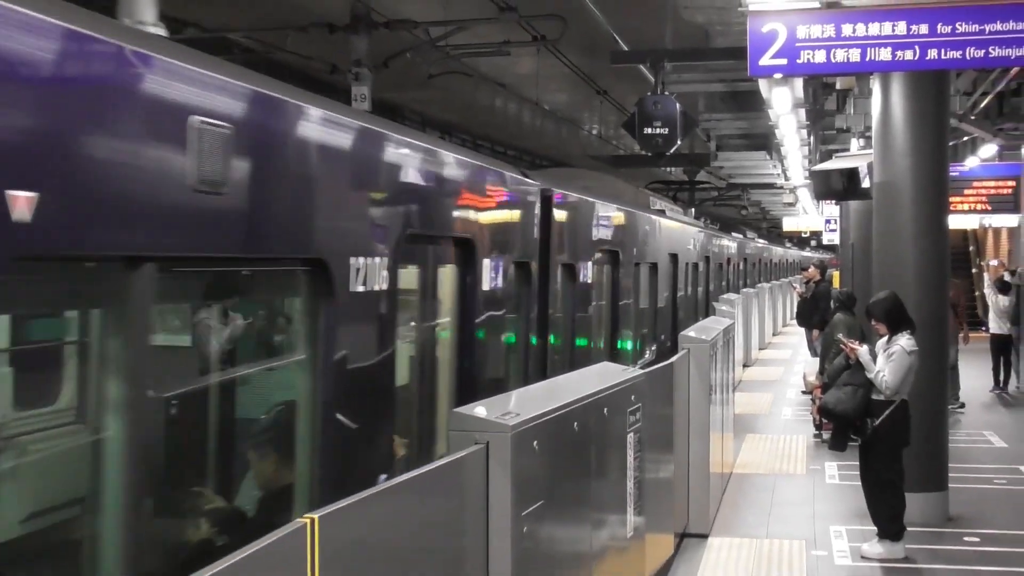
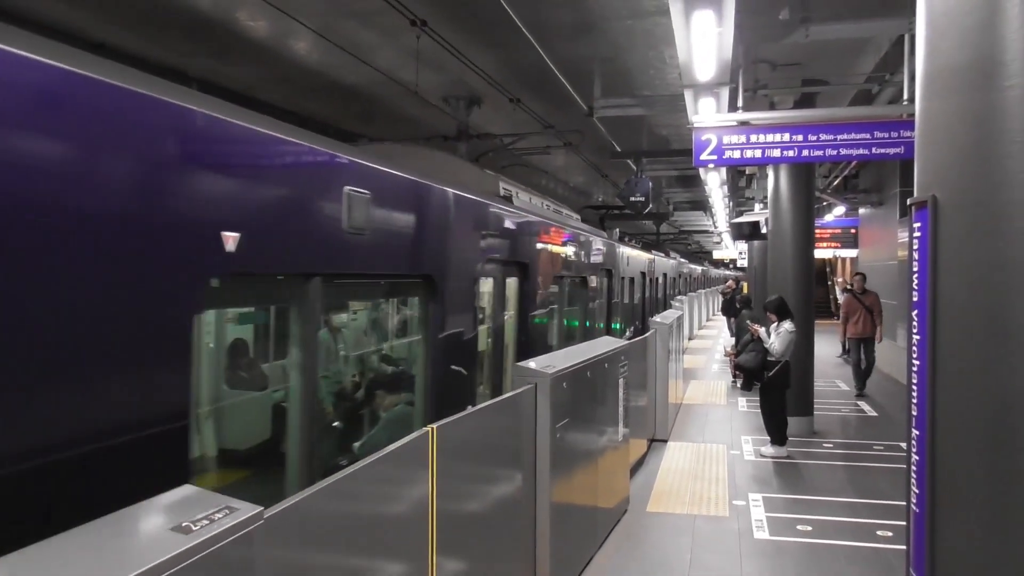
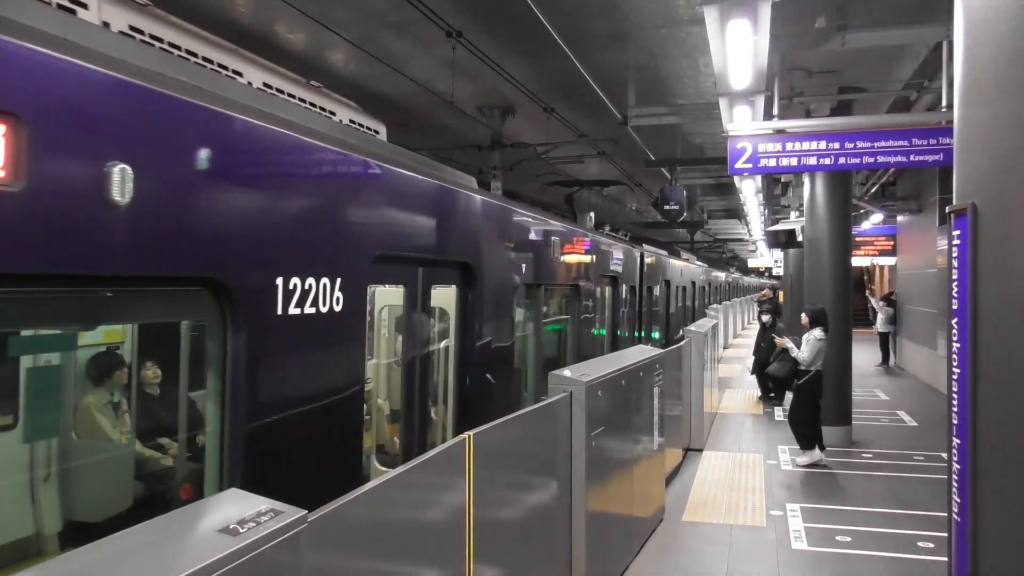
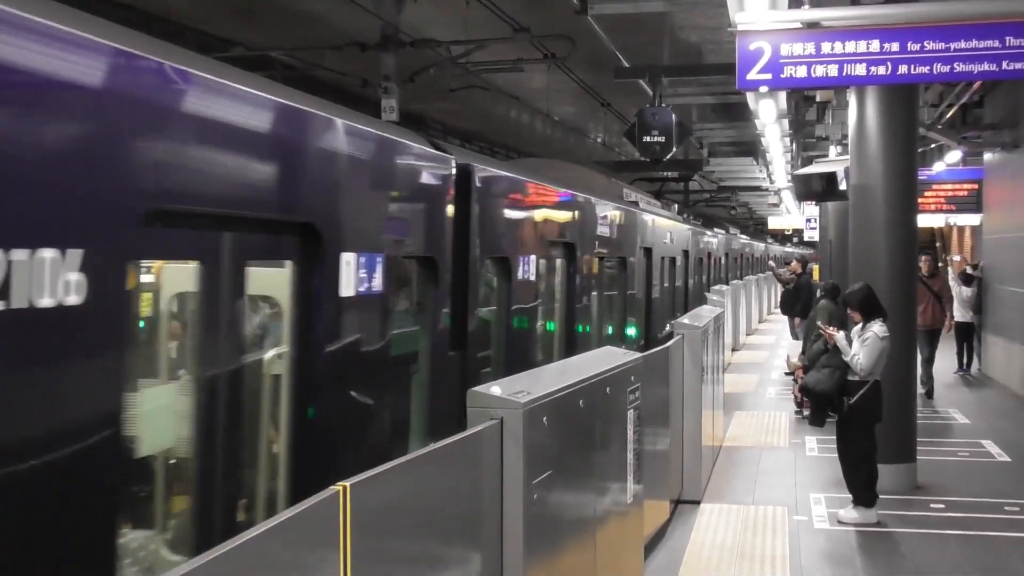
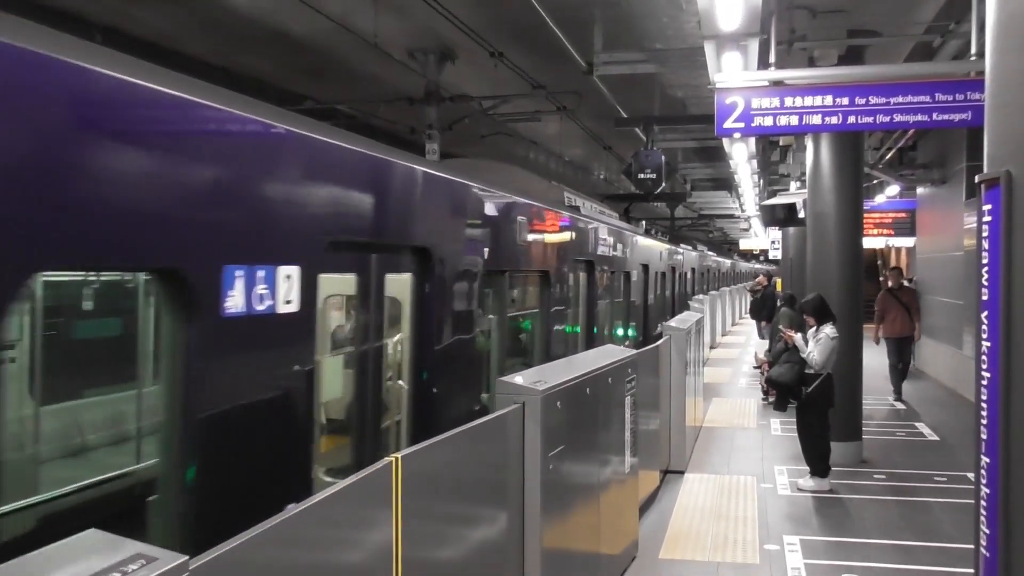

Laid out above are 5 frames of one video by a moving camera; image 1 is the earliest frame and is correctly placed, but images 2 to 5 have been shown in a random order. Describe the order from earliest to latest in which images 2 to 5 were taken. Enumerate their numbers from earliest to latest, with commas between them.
4, 5, 2, 3
